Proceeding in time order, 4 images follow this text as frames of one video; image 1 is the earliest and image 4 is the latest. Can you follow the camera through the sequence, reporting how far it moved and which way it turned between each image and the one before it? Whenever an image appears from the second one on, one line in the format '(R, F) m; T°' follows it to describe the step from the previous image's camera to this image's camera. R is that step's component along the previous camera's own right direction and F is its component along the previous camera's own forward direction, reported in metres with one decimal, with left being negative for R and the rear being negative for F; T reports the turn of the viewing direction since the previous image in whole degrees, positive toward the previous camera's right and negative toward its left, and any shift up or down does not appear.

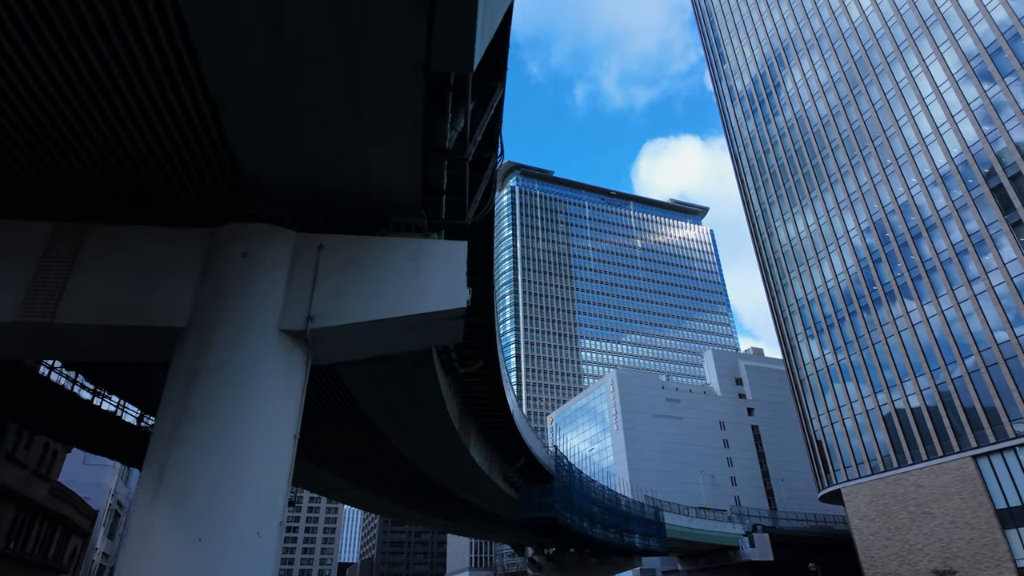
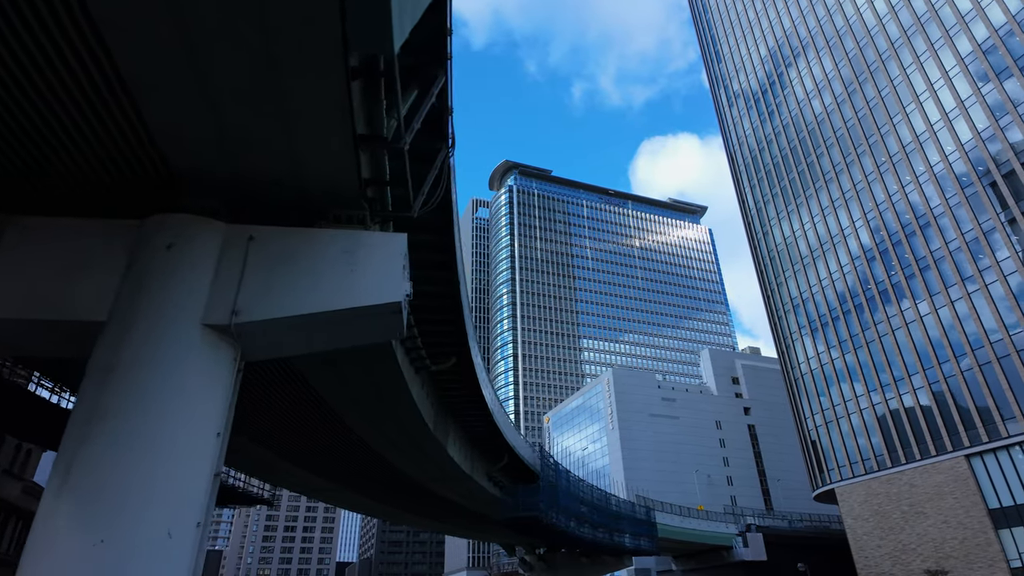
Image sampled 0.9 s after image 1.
(+0.8, +0.2) m; 0°
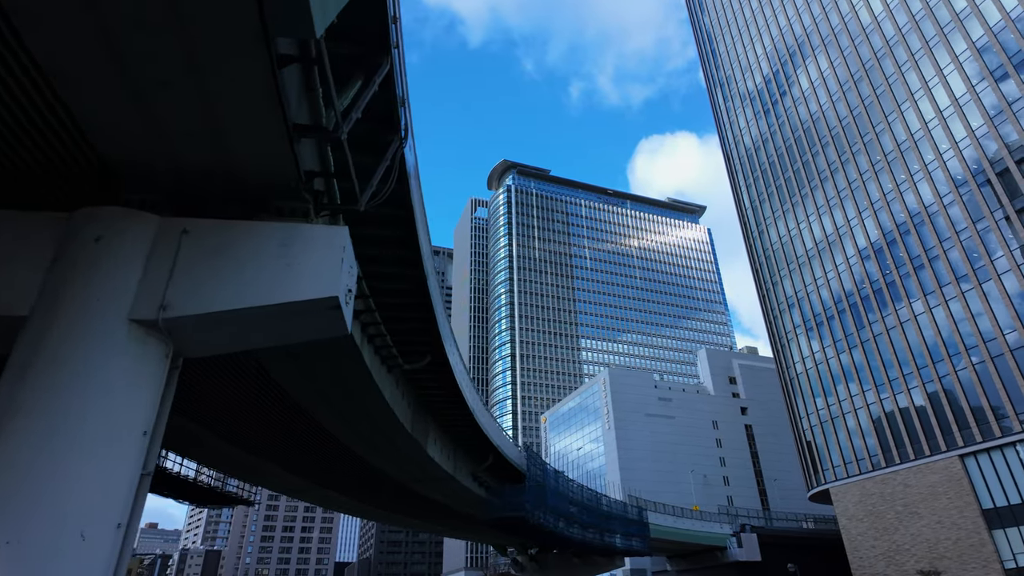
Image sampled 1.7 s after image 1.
(+0.7, +0.2) m; 0°
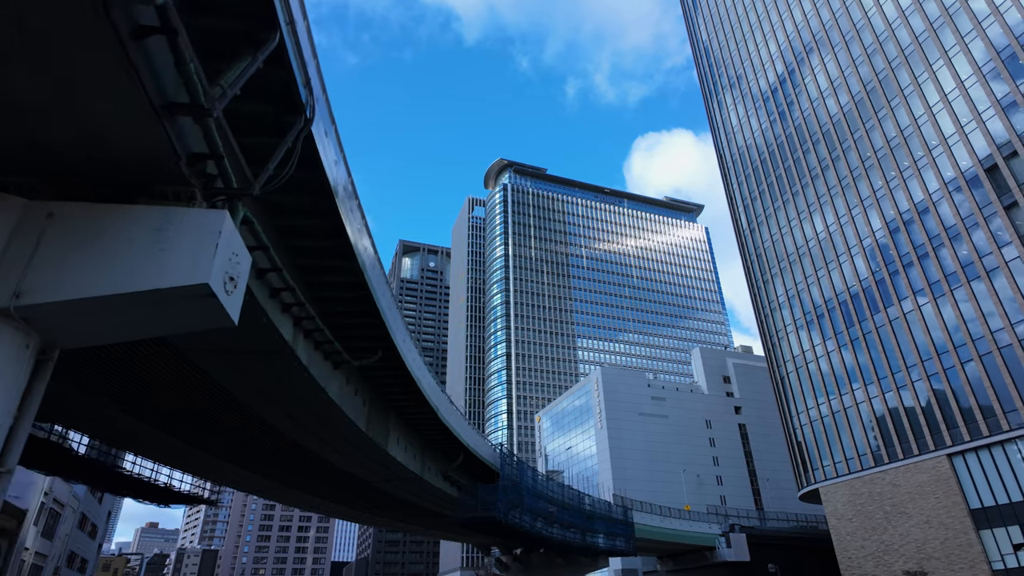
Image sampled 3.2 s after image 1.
(+1.3, +0.4) m; 0°
